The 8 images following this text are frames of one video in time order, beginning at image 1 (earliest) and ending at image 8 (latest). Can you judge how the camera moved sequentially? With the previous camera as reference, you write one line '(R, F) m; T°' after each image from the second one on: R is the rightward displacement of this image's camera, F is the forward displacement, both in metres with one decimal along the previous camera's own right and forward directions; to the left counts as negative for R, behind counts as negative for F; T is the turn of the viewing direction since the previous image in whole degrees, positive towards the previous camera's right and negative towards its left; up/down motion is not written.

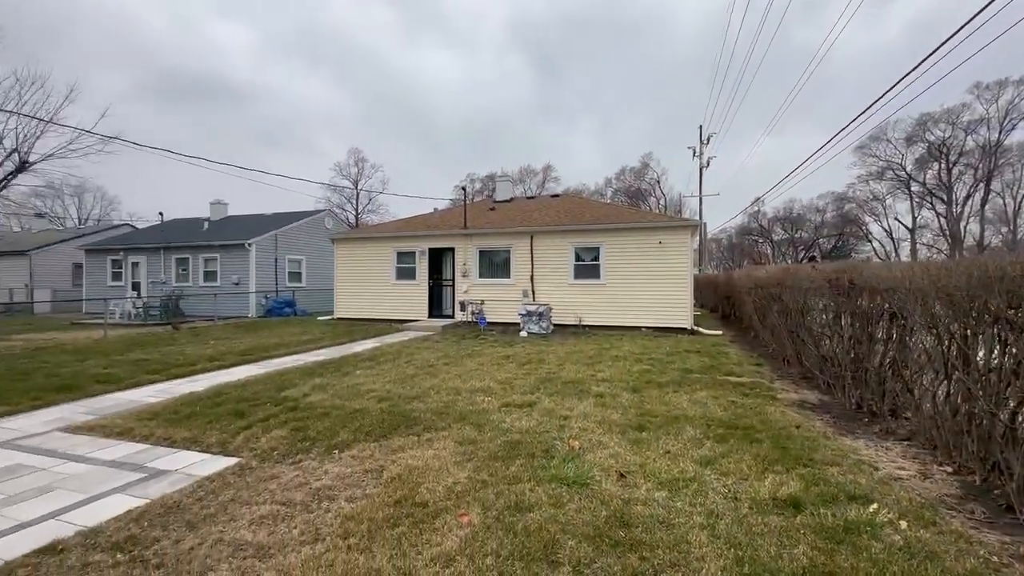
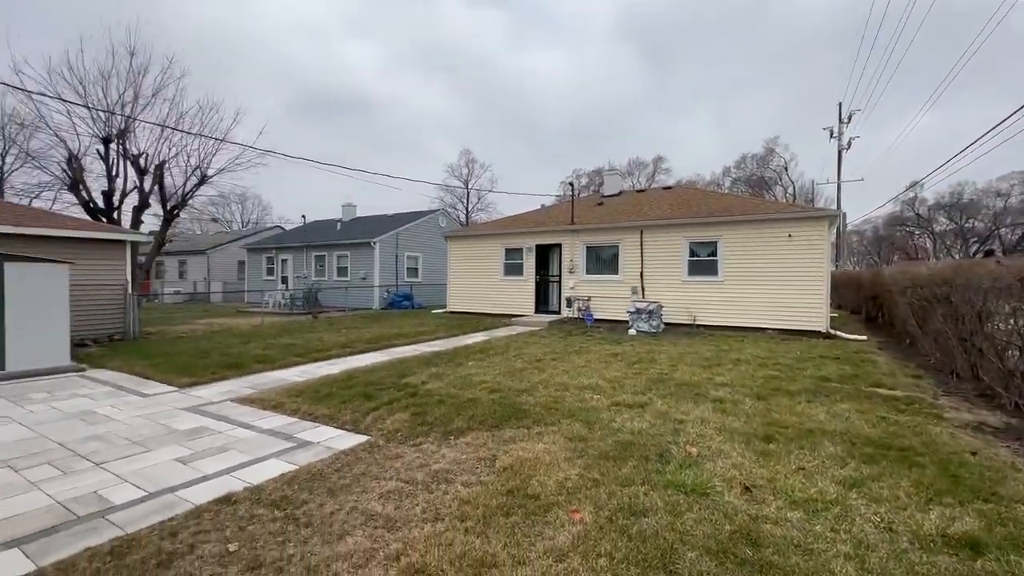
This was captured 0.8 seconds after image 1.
(-0.1, 0.0) m; -13°
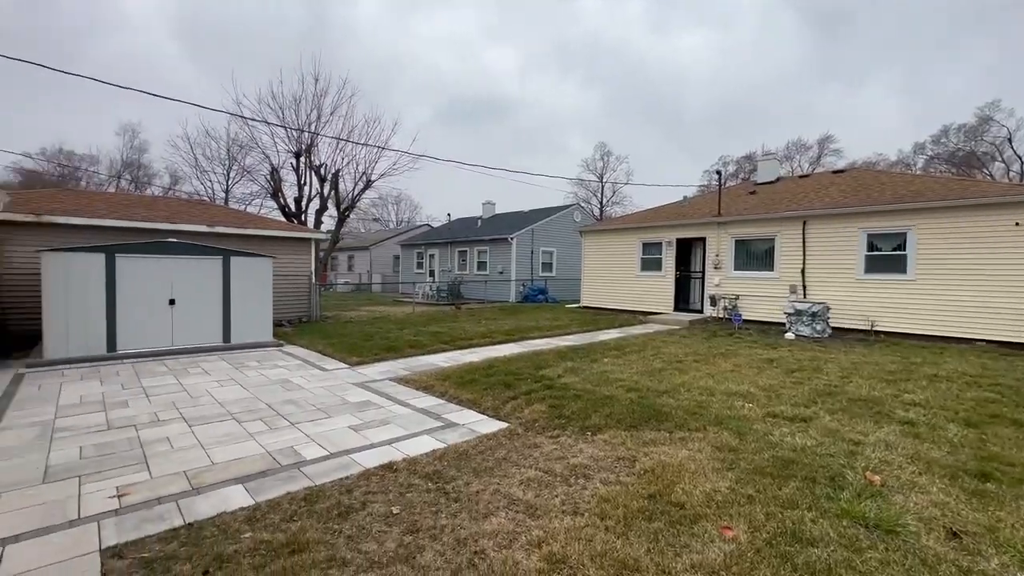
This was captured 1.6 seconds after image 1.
(-0.1, 0.0) m; -16°
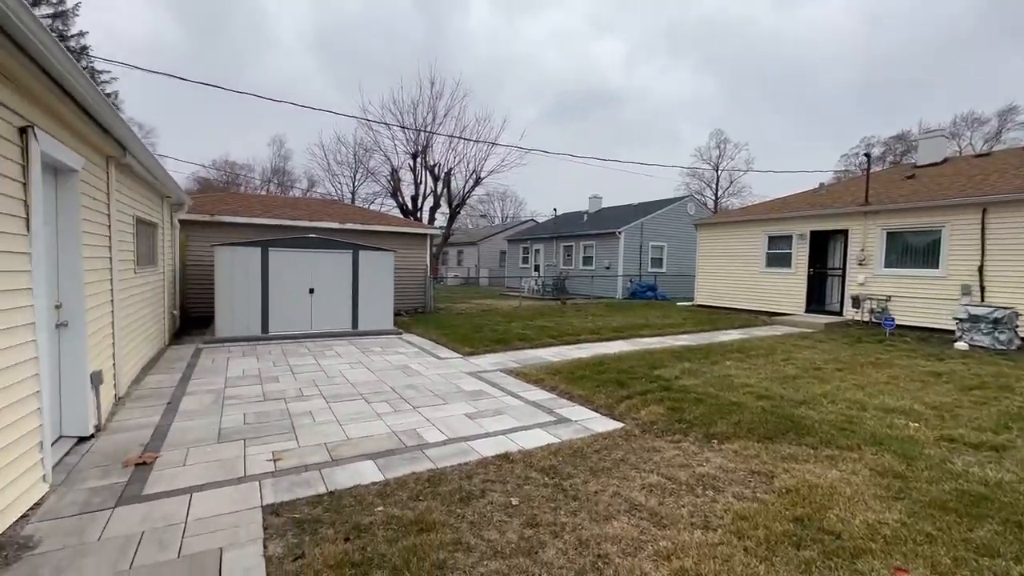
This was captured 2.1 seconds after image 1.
(-0.1, +0.1) m; -12°
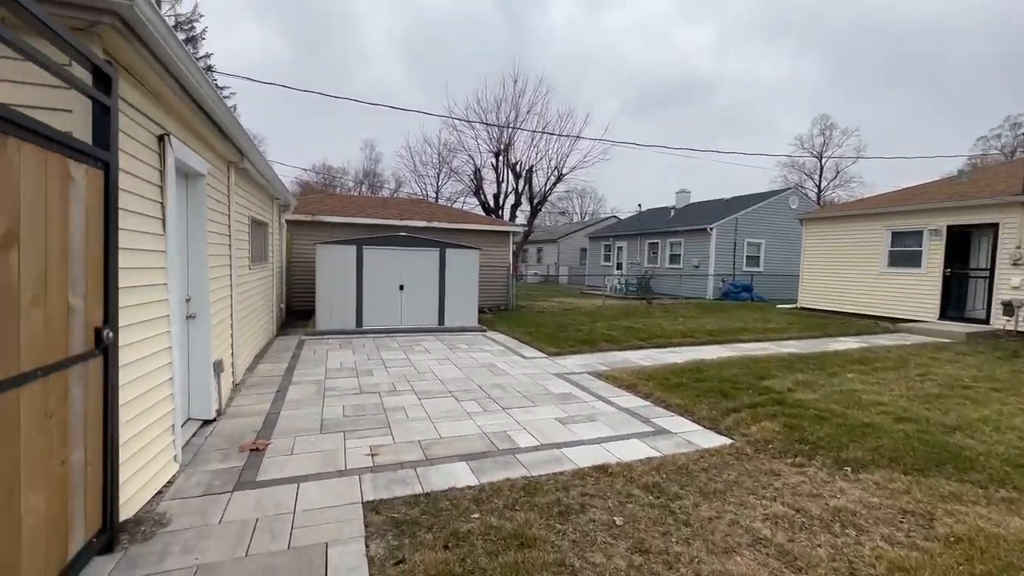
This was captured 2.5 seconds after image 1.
(-0.2, +0.2) m; -9°
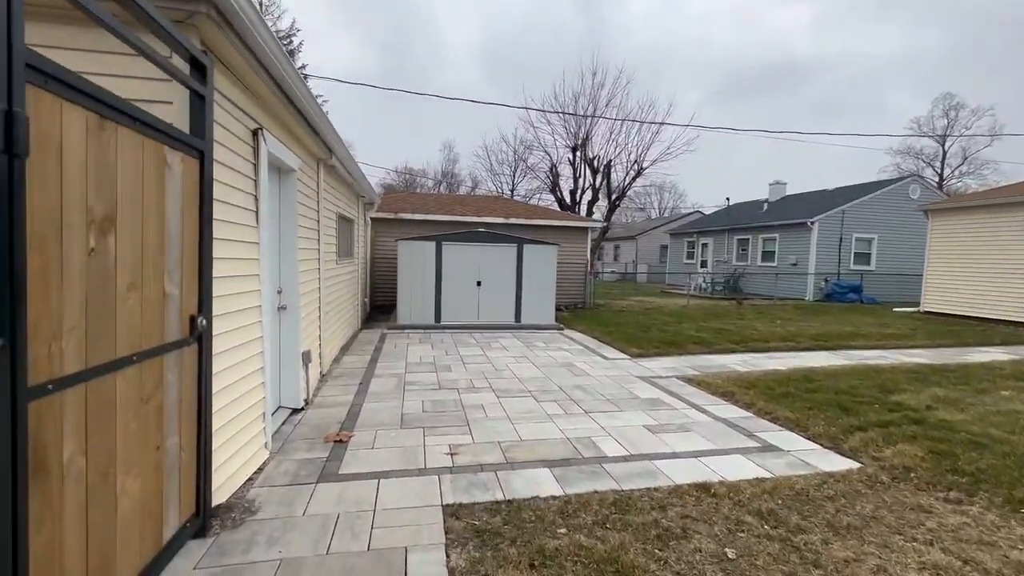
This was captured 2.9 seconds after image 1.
(-0.1, +0.3) m; -9°
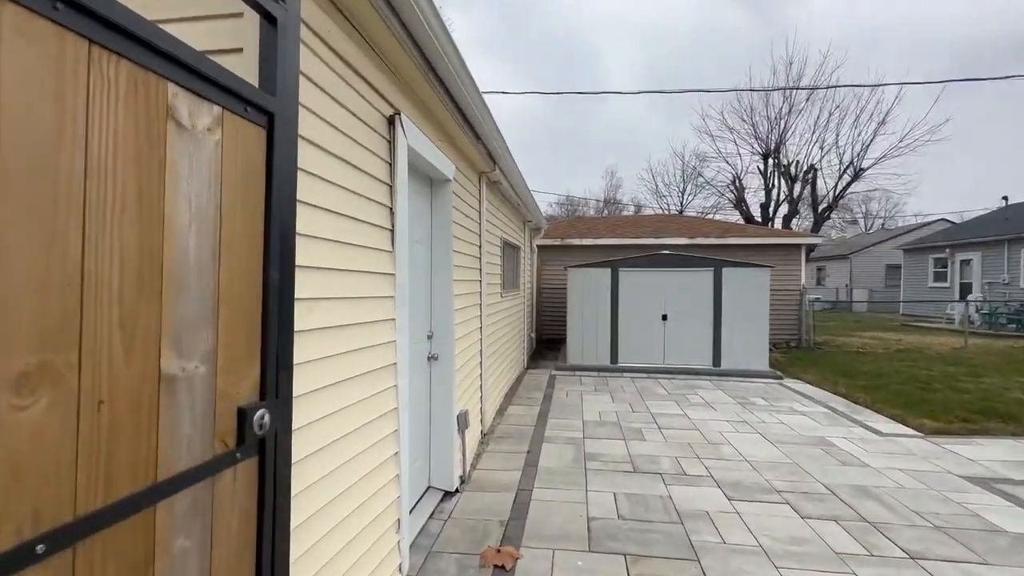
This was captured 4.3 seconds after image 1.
(-0.5, +1.4) m; -20°
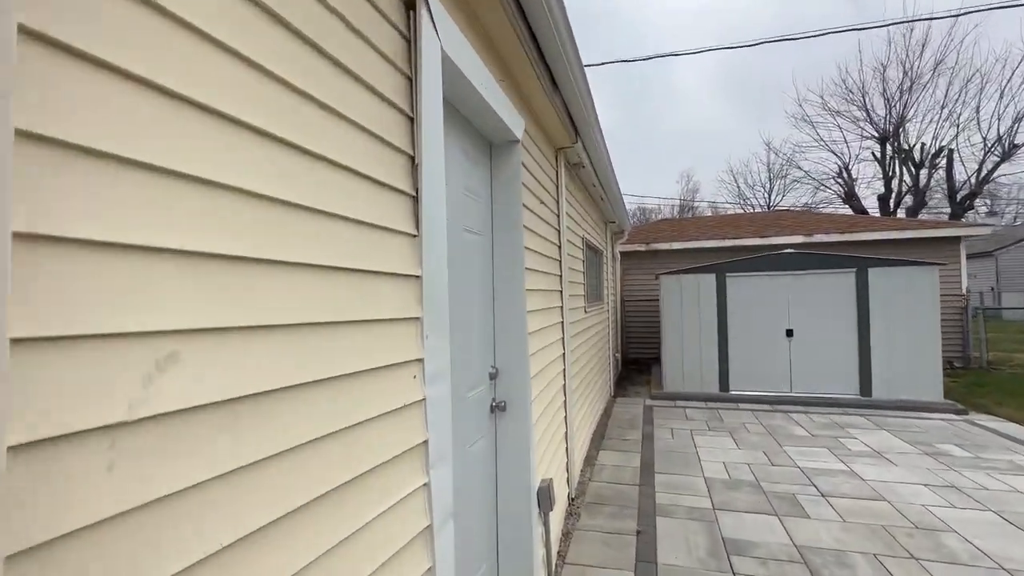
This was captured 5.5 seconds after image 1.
(-0.2, +1.2) m; -9°
